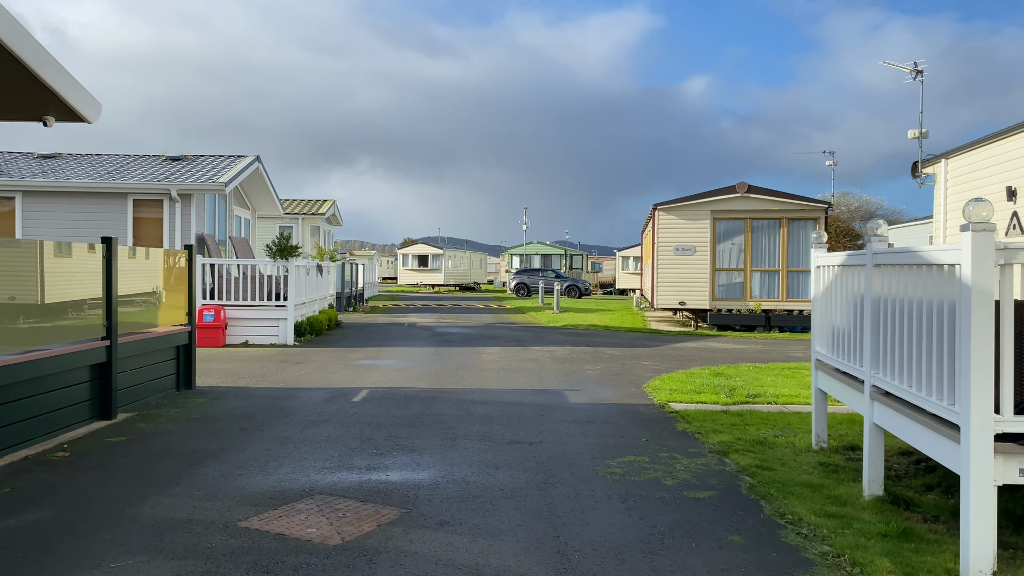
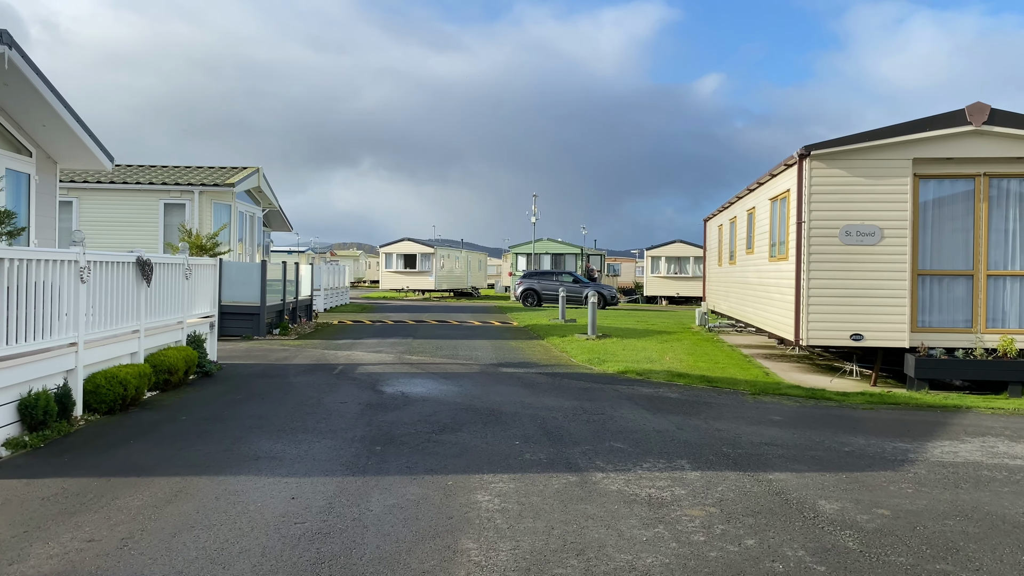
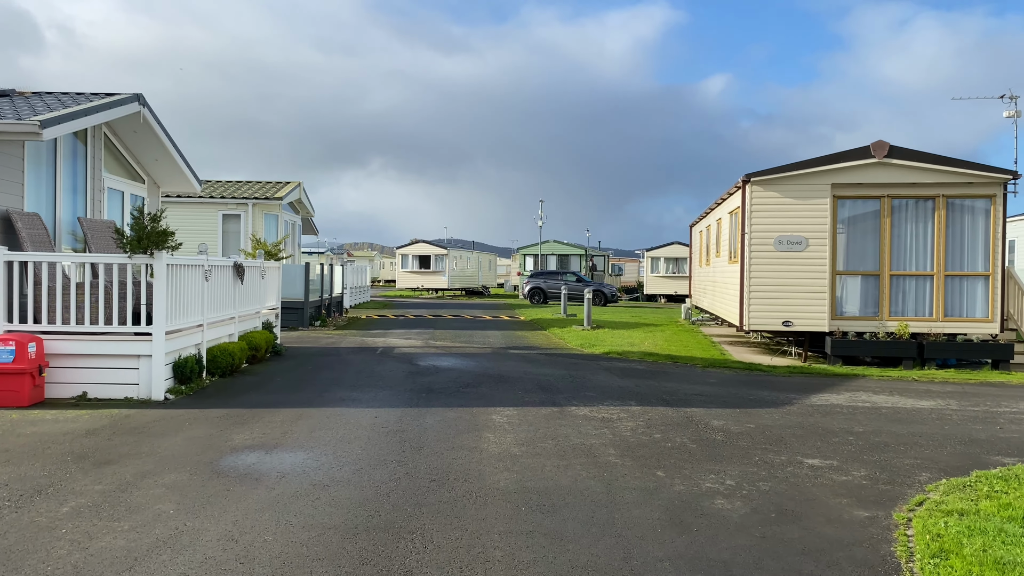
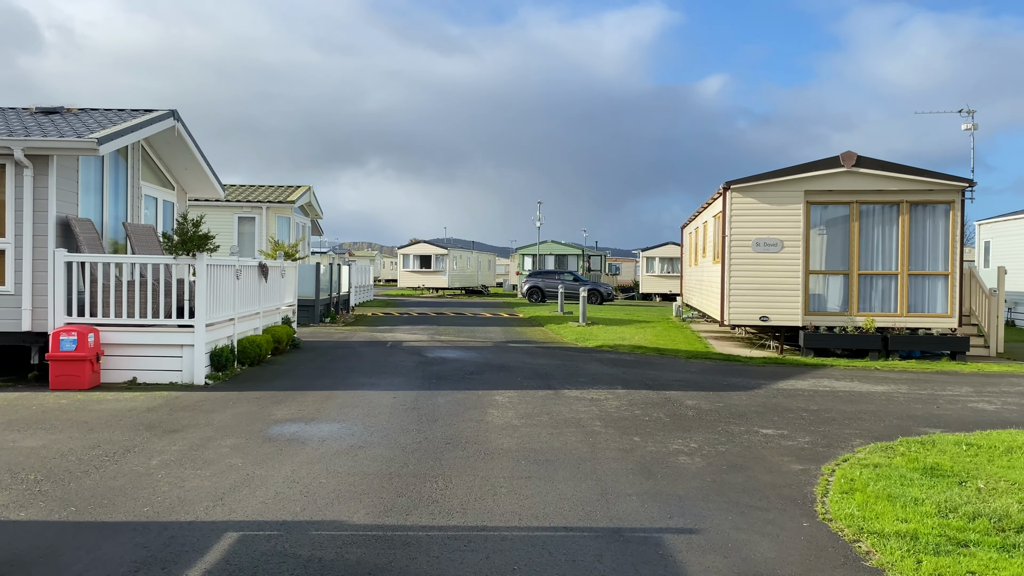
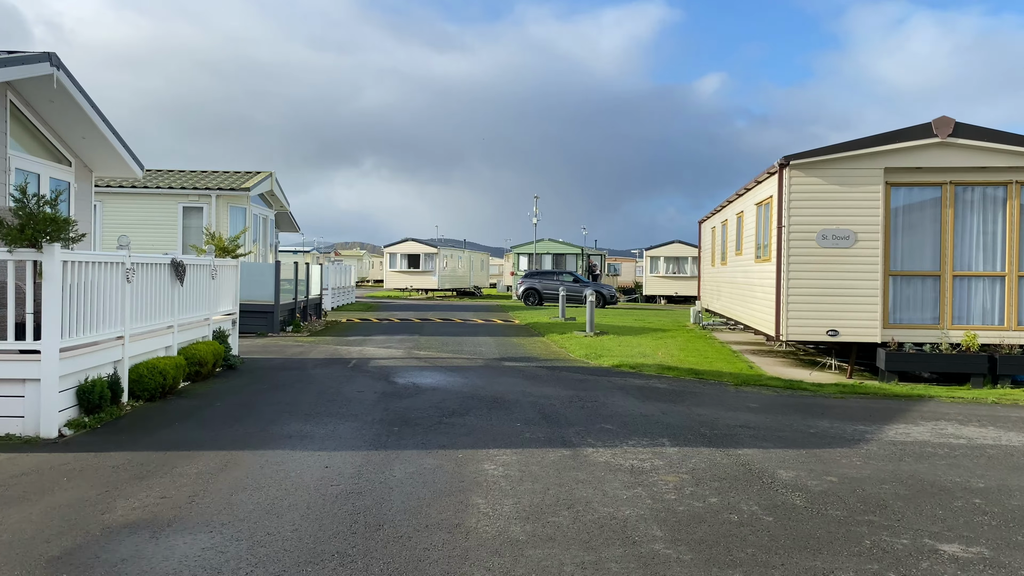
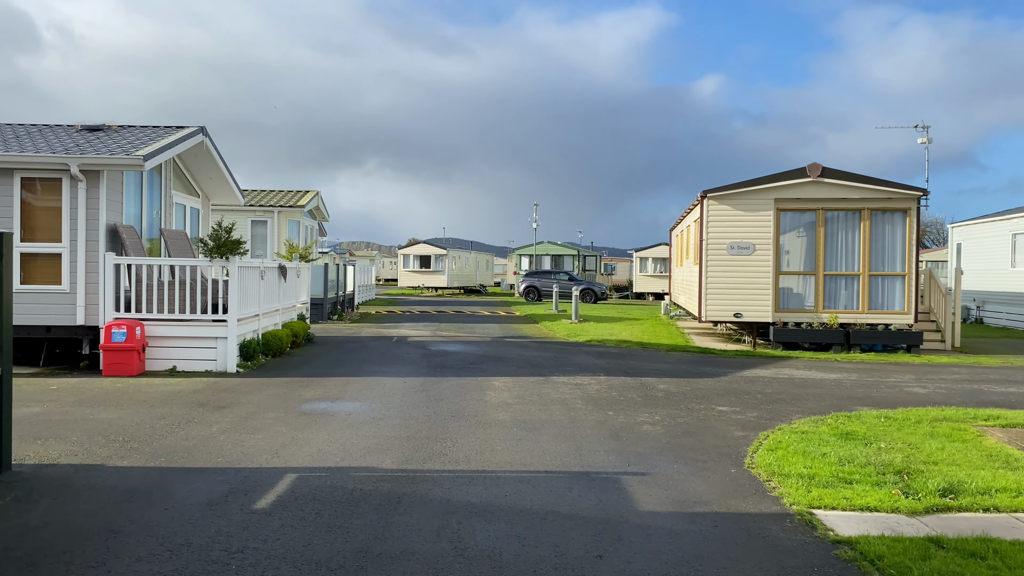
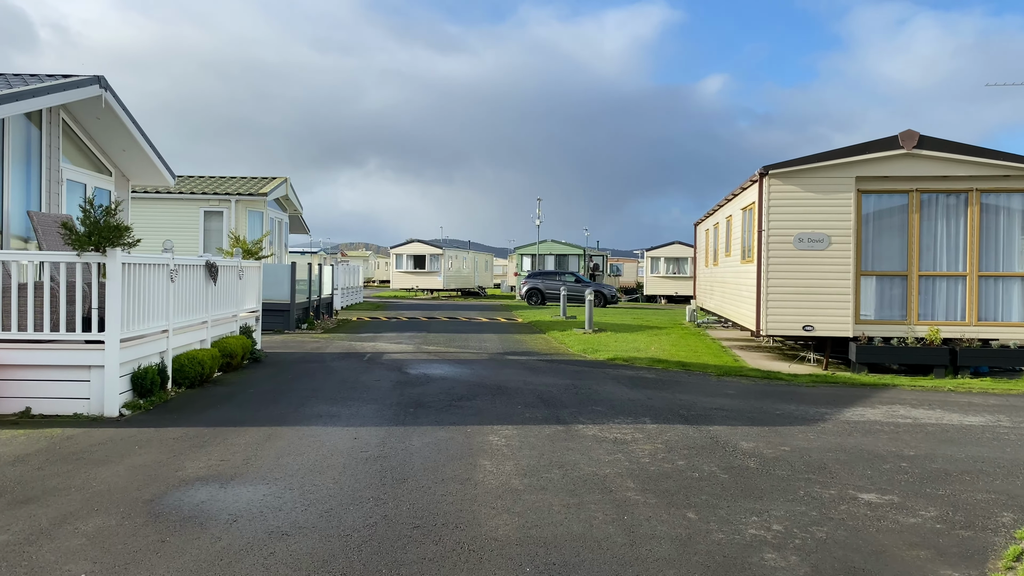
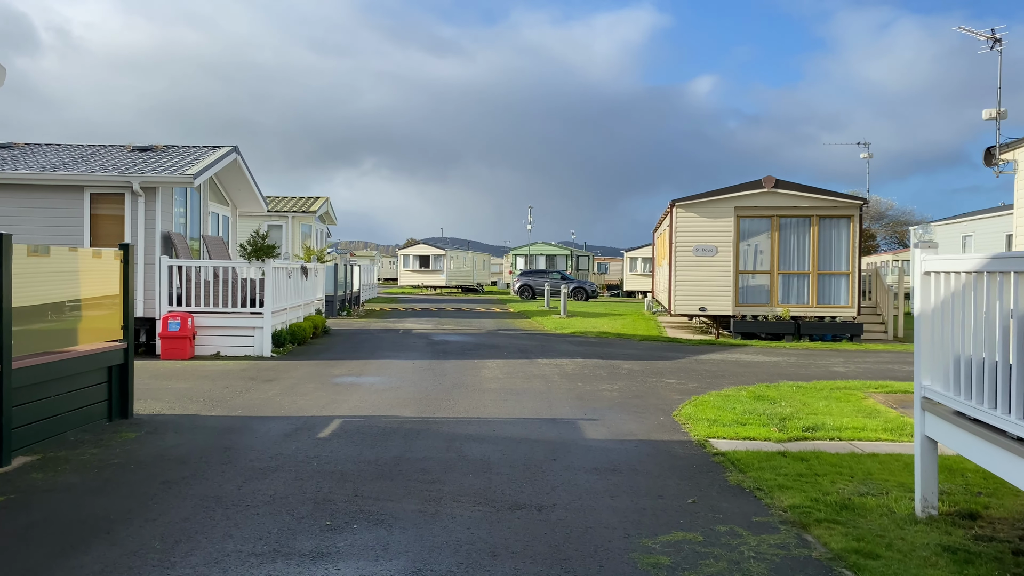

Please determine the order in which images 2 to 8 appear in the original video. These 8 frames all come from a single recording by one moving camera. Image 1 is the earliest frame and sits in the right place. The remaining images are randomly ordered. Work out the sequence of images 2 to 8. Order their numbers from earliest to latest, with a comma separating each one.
8, 6, 4, 3, 7, 5, 2
